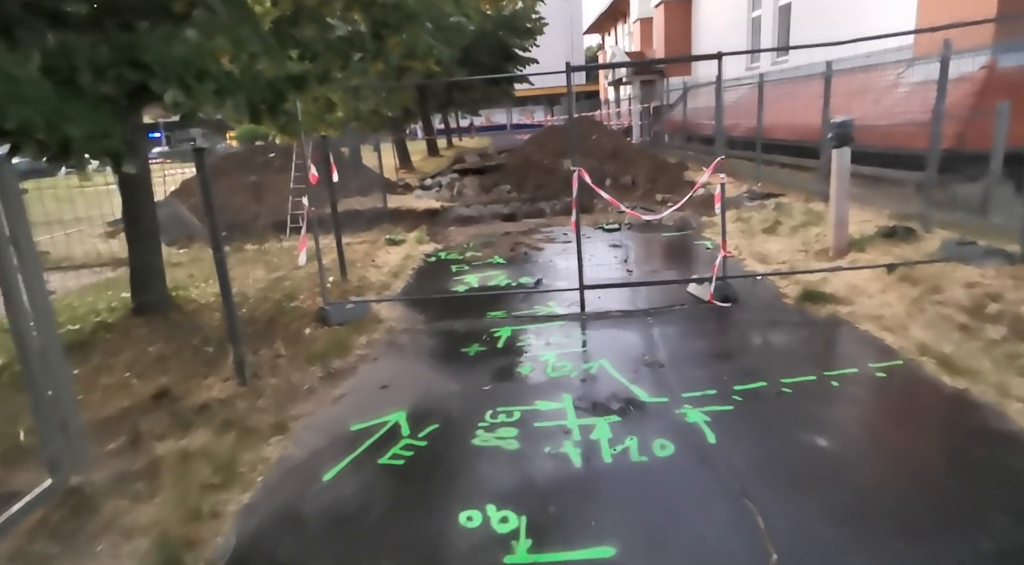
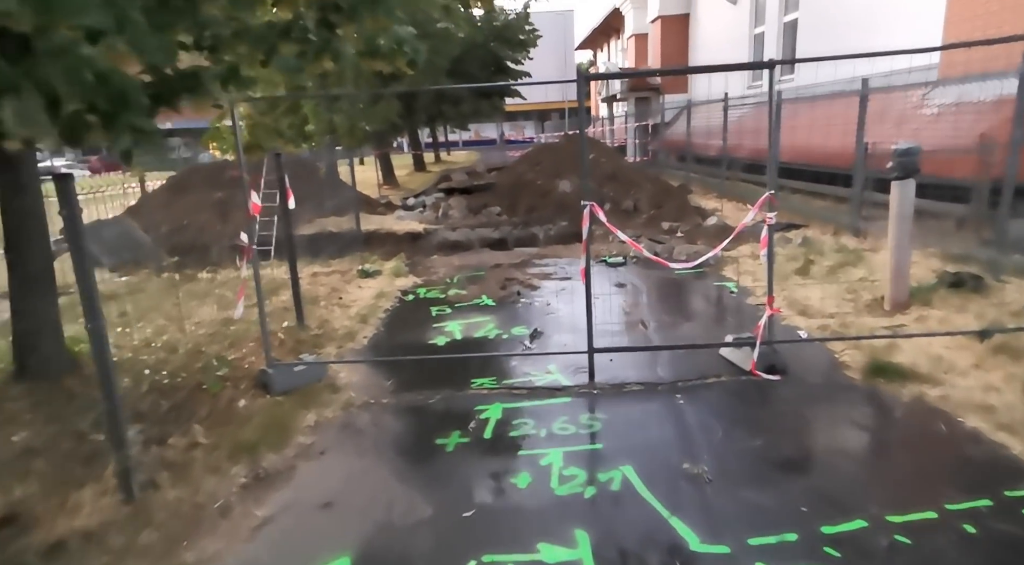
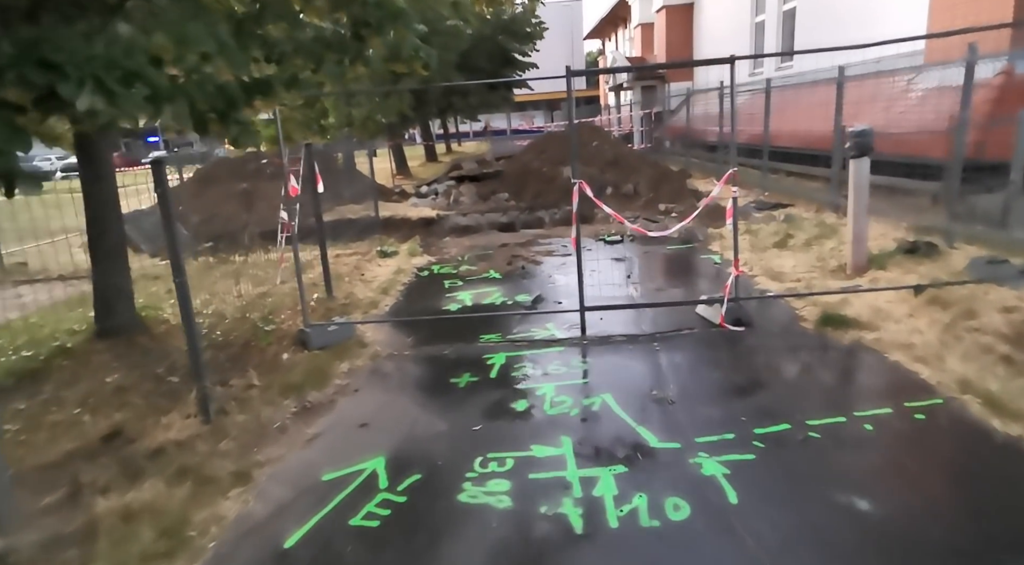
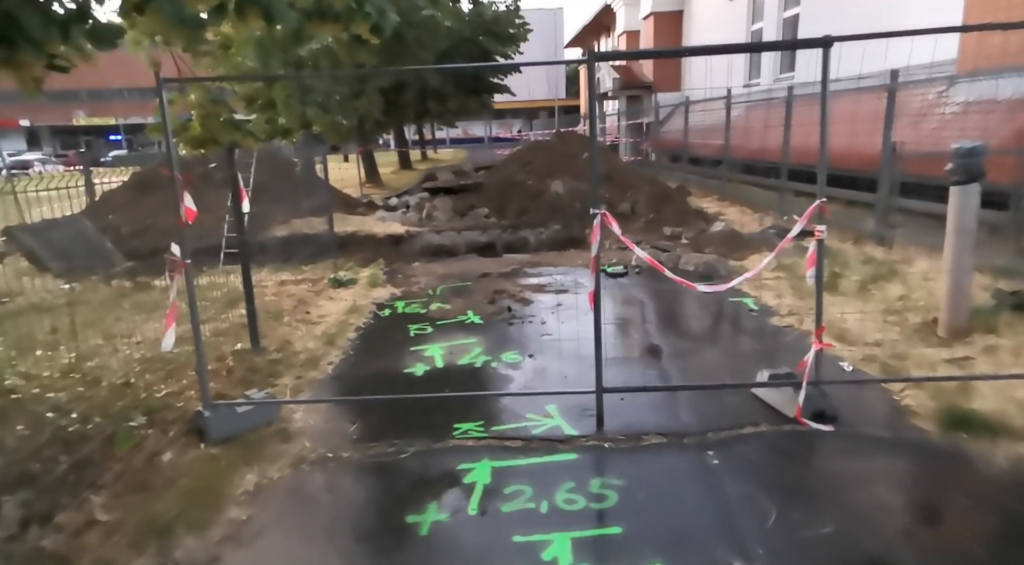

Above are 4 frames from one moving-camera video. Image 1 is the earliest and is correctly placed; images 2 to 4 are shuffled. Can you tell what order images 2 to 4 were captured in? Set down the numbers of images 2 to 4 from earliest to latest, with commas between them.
3, 2, 4
